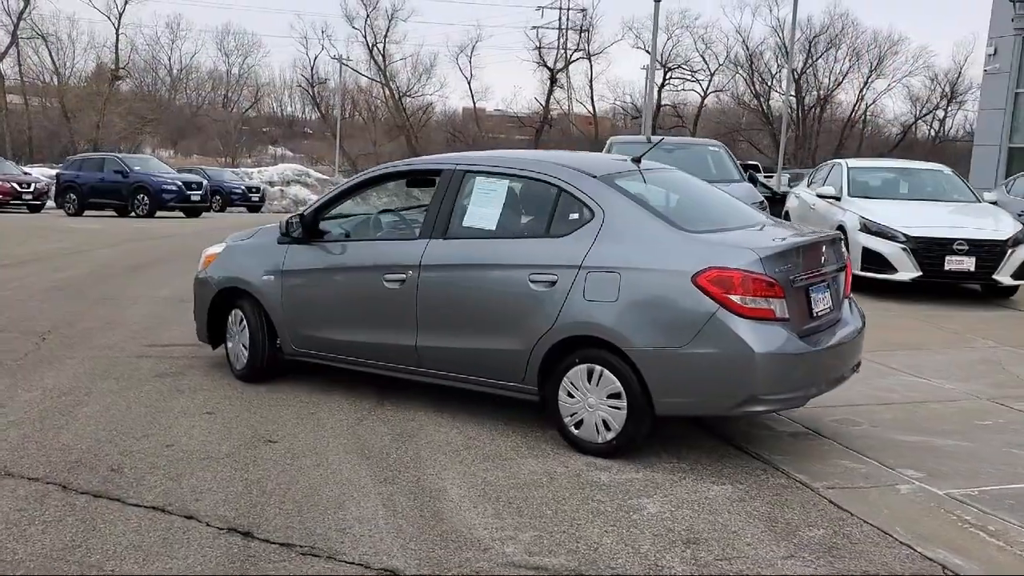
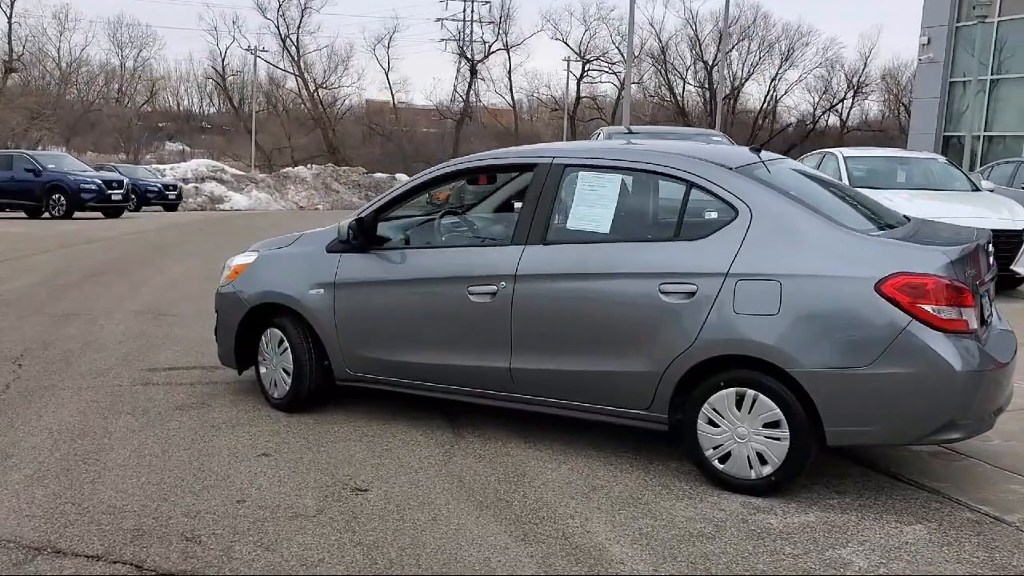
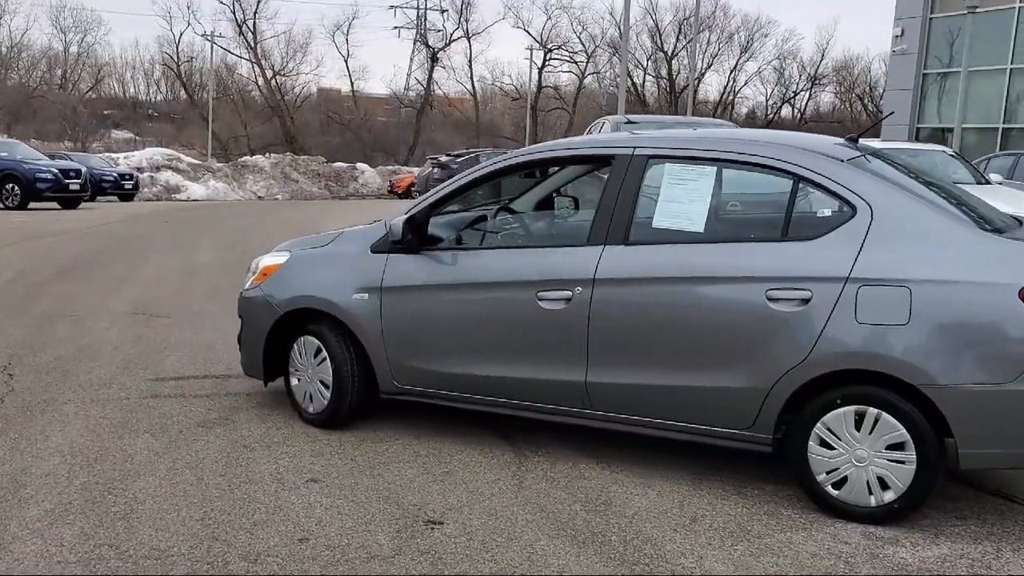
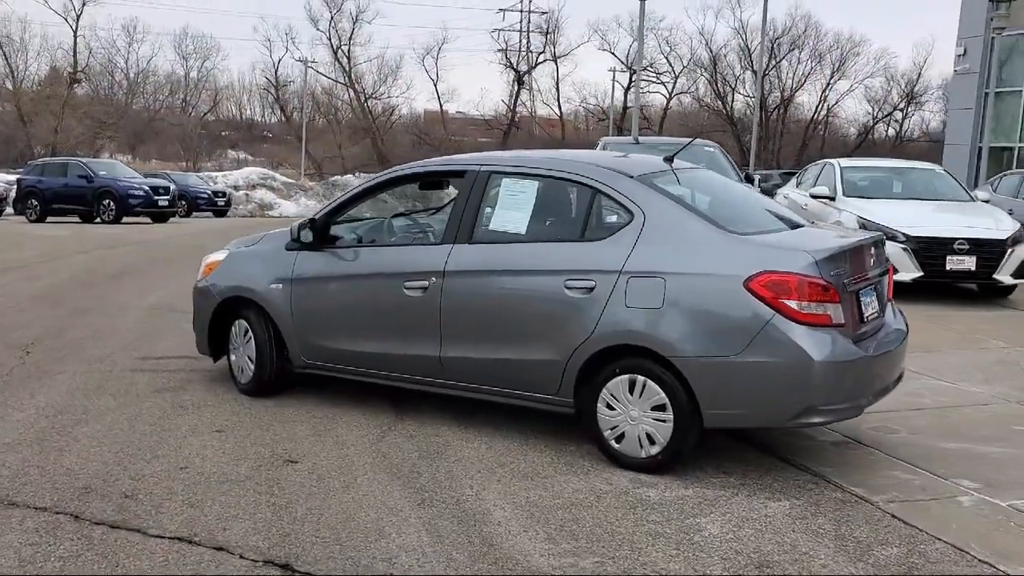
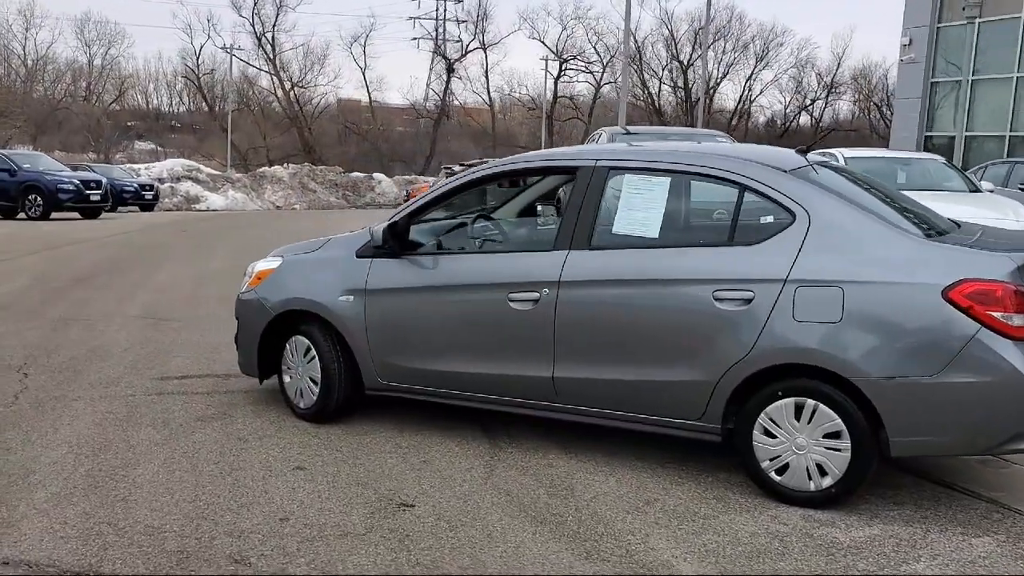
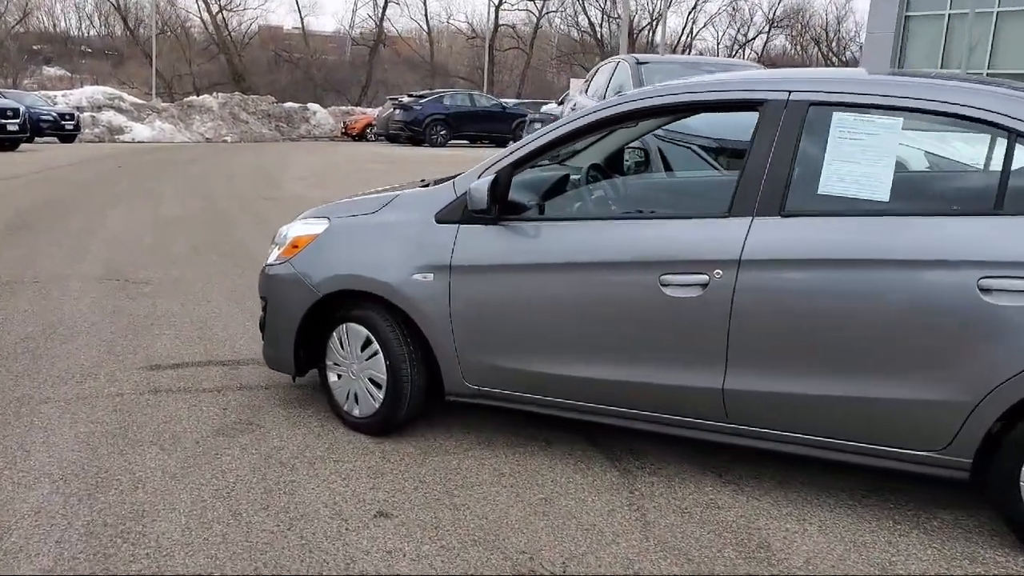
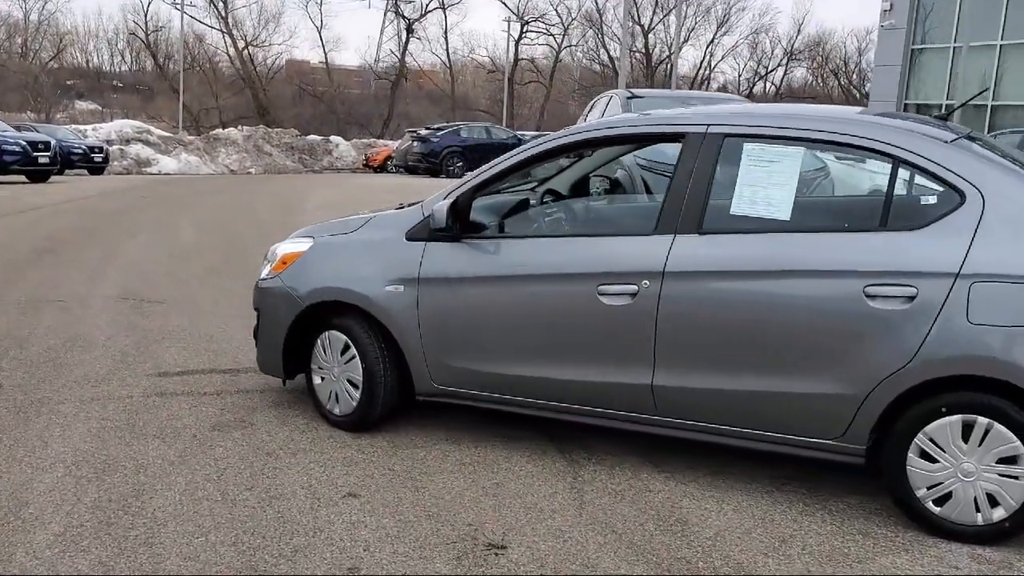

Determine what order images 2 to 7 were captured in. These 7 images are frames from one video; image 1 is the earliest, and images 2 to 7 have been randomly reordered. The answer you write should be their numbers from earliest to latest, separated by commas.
4, 2, 5, 3, 7, 6
